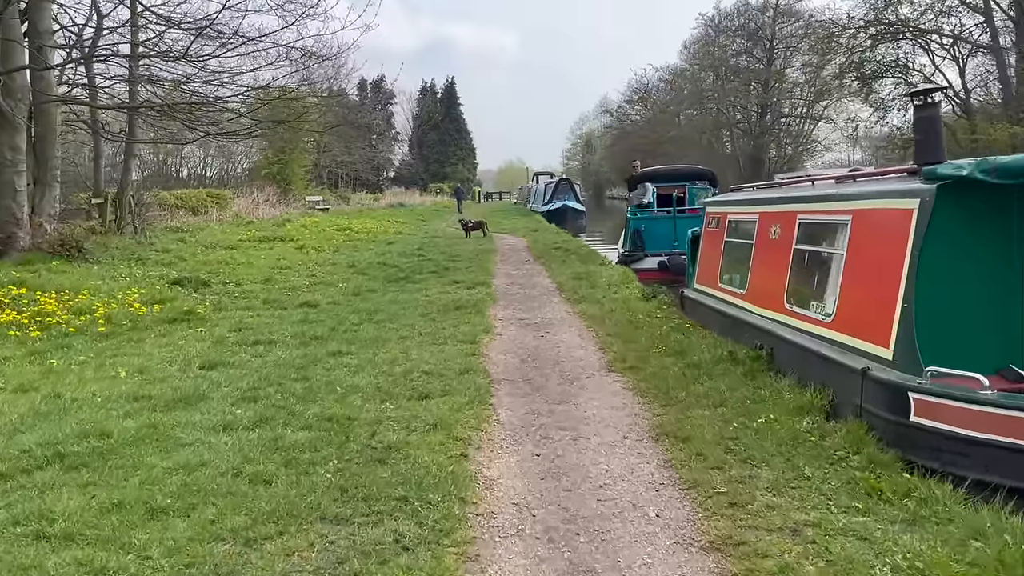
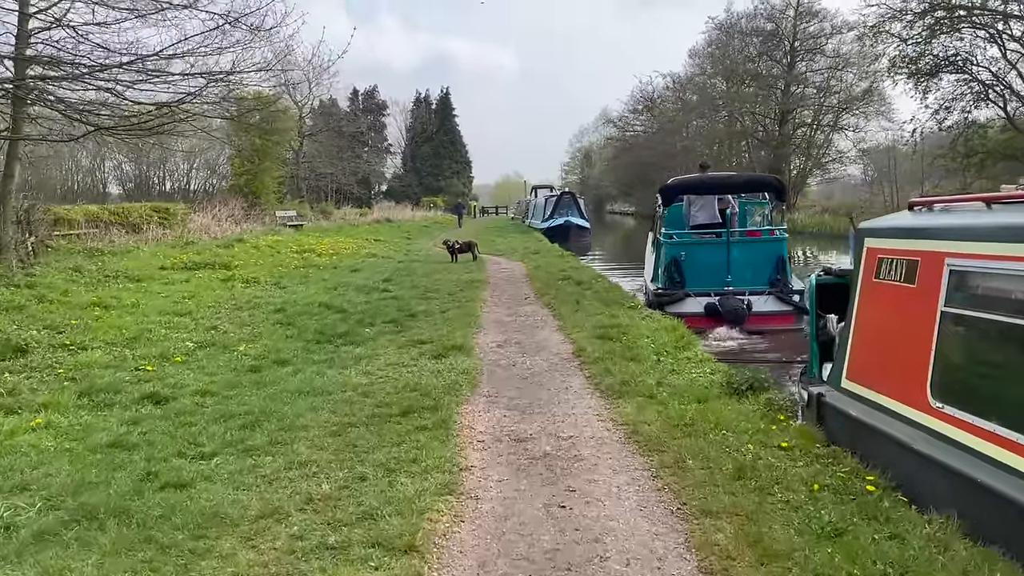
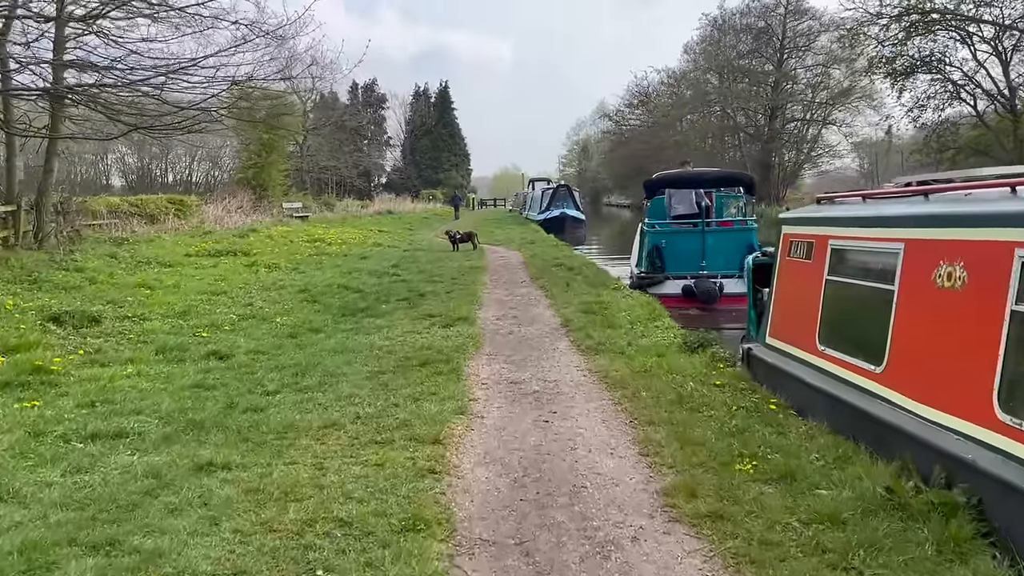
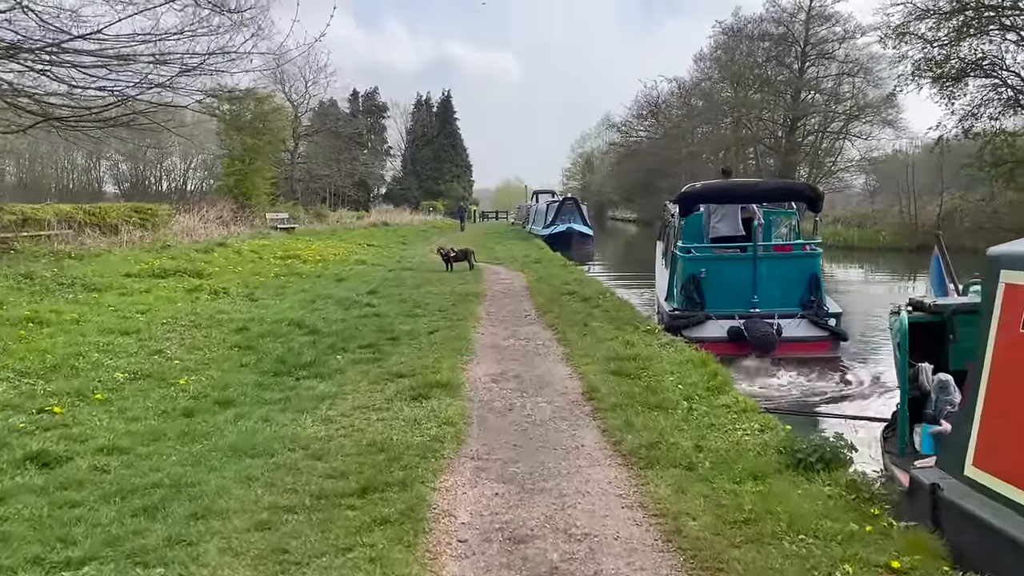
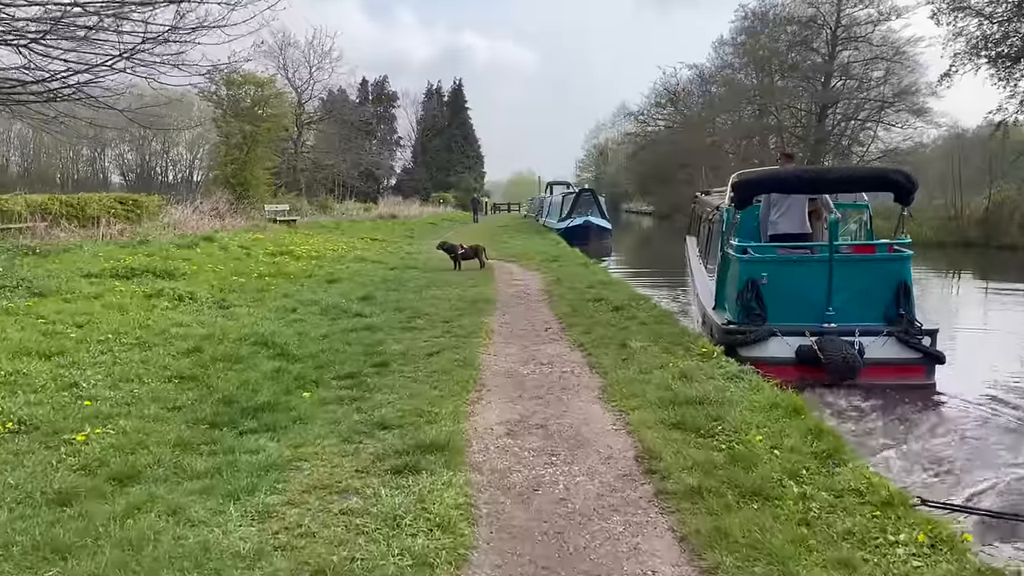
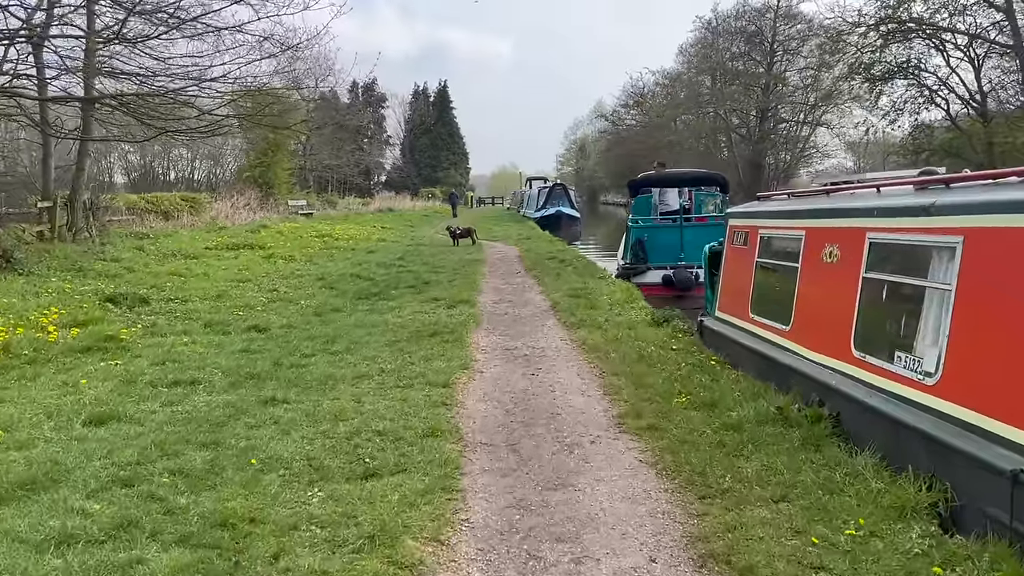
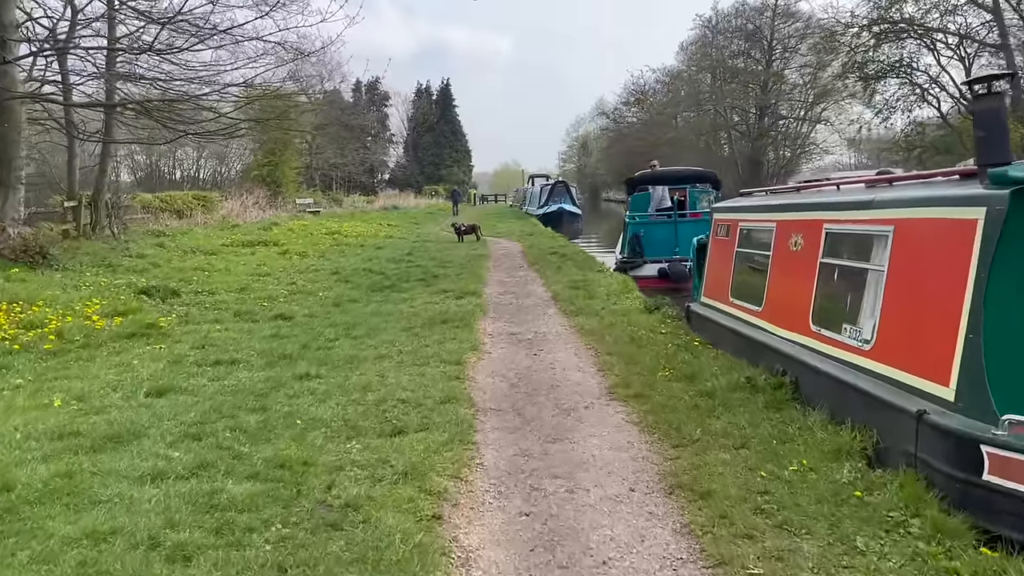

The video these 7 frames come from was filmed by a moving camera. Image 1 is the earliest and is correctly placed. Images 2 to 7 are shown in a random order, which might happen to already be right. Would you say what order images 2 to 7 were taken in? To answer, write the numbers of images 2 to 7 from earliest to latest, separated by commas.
7, 6, 3, 2, 4, 5
